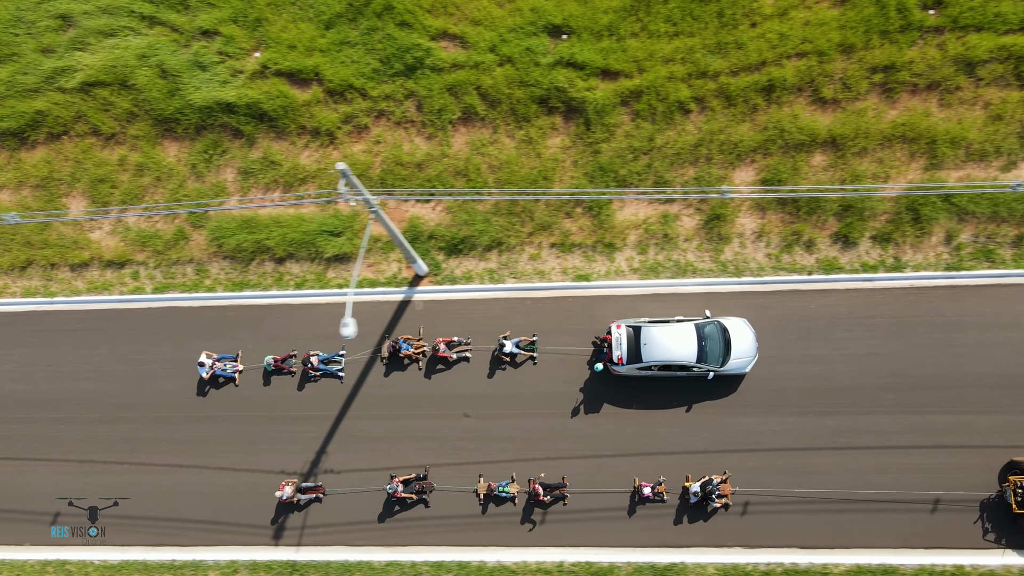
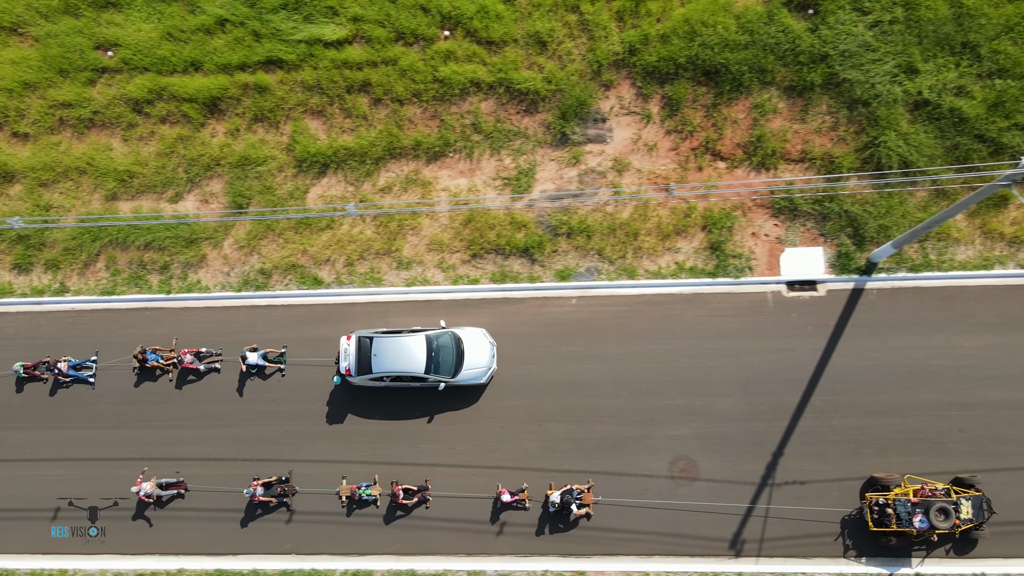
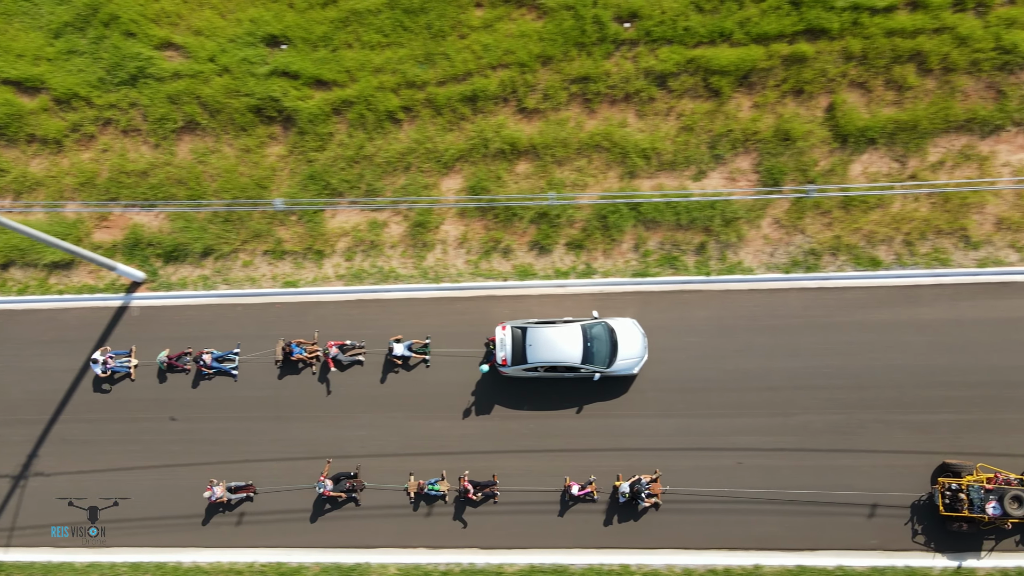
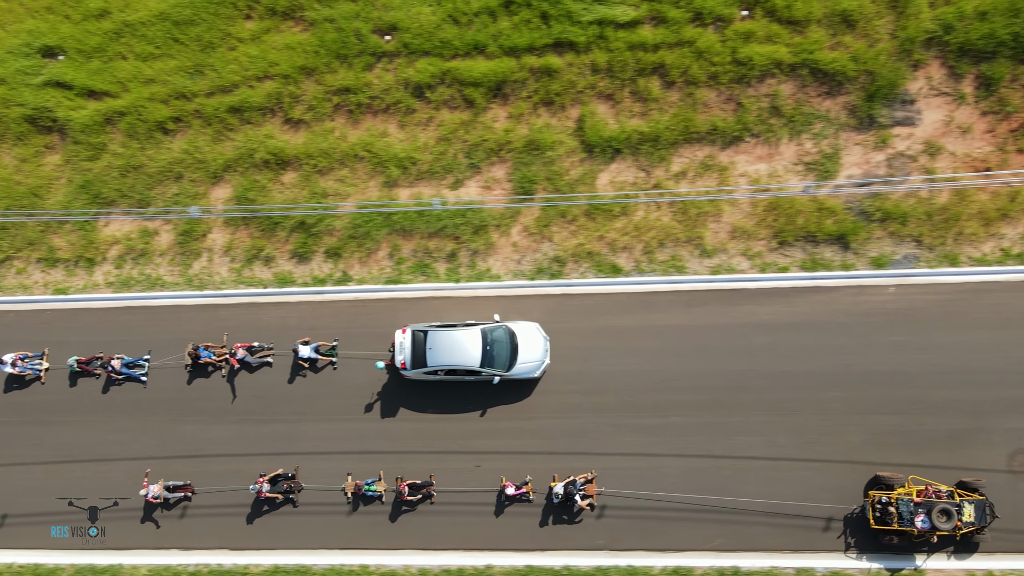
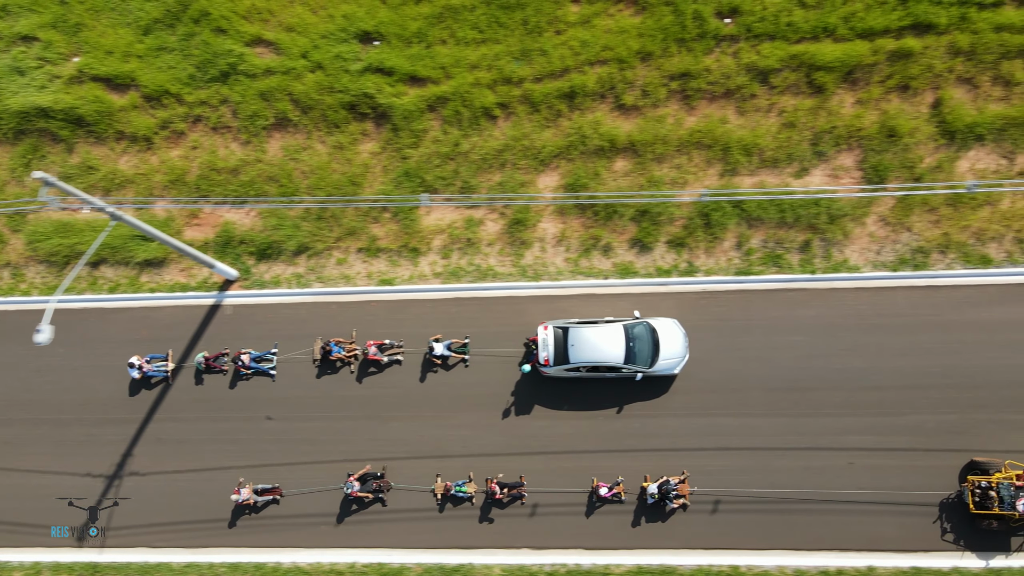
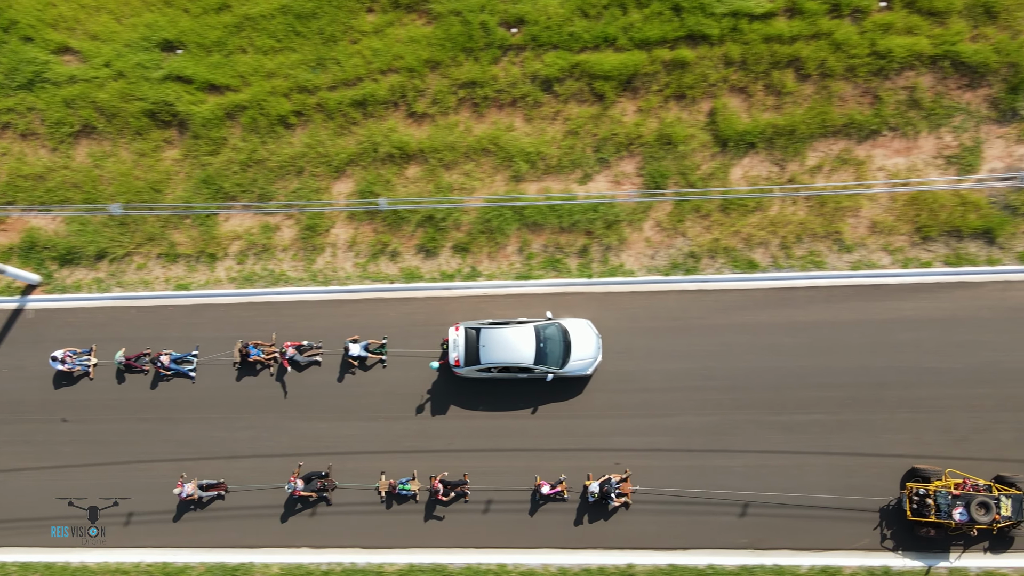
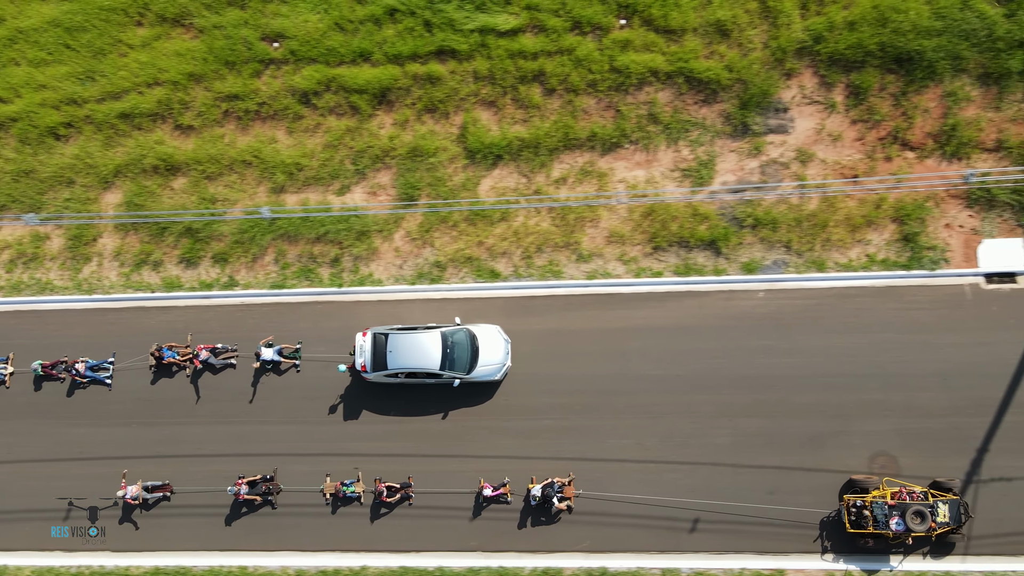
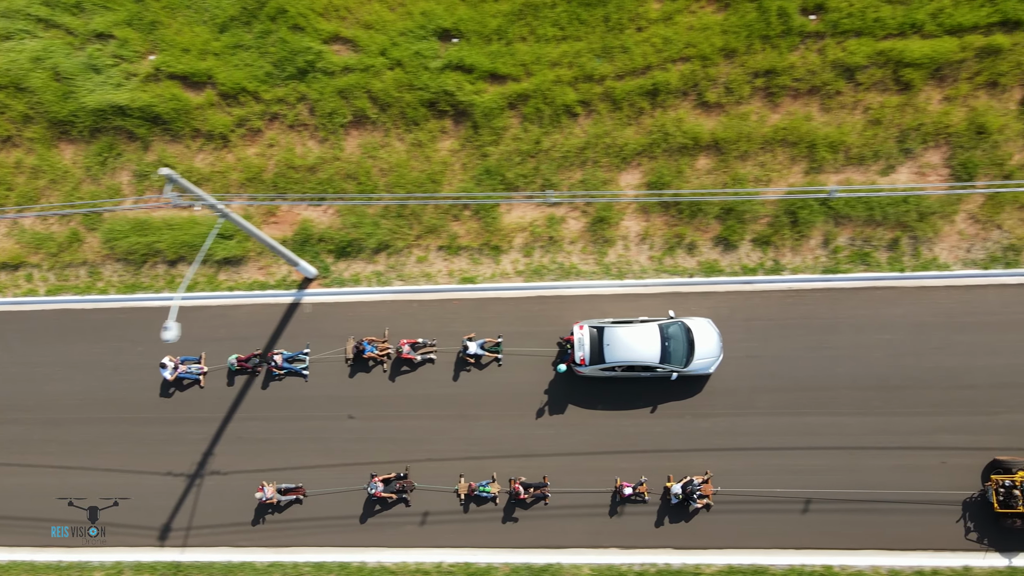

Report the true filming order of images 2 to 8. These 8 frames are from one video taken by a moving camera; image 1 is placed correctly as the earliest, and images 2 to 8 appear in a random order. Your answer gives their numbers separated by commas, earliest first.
8, 5, 3, 6, 4, 7, 2
